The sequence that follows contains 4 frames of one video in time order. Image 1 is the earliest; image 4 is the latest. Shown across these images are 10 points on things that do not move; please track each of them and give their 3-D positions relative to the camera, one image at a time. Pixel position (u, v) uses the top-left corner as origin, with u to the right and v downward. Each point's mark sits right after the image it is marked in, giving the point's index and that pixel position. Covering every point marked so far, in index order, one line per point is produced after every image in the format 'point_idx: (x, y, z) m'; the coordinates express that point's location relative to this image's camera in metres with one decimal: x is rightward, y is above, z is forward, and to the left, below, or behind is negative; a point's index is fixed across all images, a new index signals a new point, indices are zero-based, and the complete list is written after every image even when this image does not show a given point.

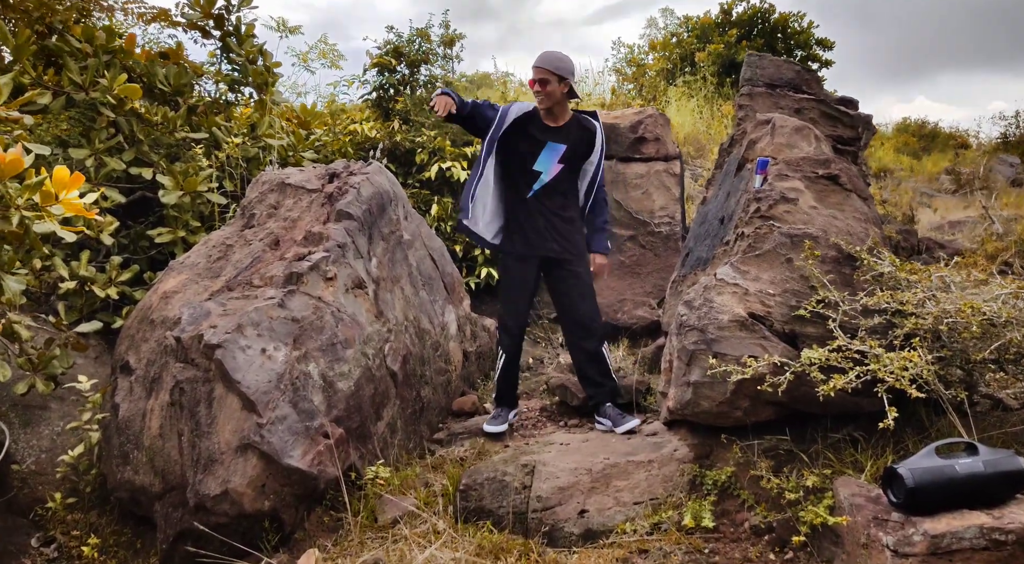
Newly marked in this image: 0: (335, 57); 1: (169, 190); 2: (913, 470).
0: (-2.1, +2.6, +9.9) m
1: (-2.1, +0.5, +5.1) m
2: (+1.4, -0.6, +3.0) m
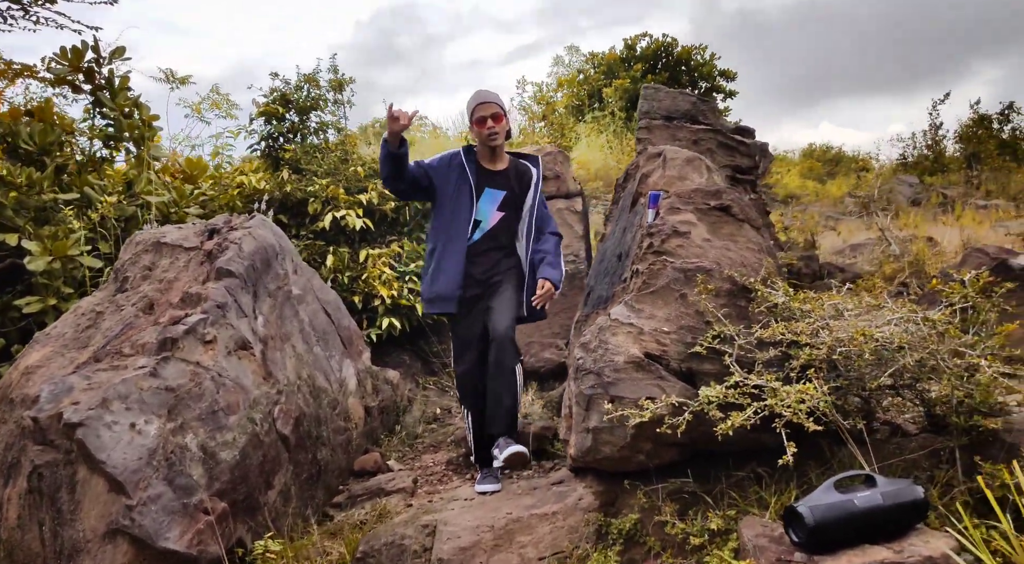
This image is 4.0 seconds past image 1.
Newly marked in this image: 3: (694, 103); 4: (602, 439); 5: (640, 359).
0: (-3.2, +2.0, +9.6) m
1: (-2.7, +0.1, +4.8) m
2: (+1.0, -0.8, +2.9) m
3: (+1.4, +1.4, +6.5) m
4: (+0.4, -0.6, +3.4) m
5: (+0.5, -0.3, +3.4) m
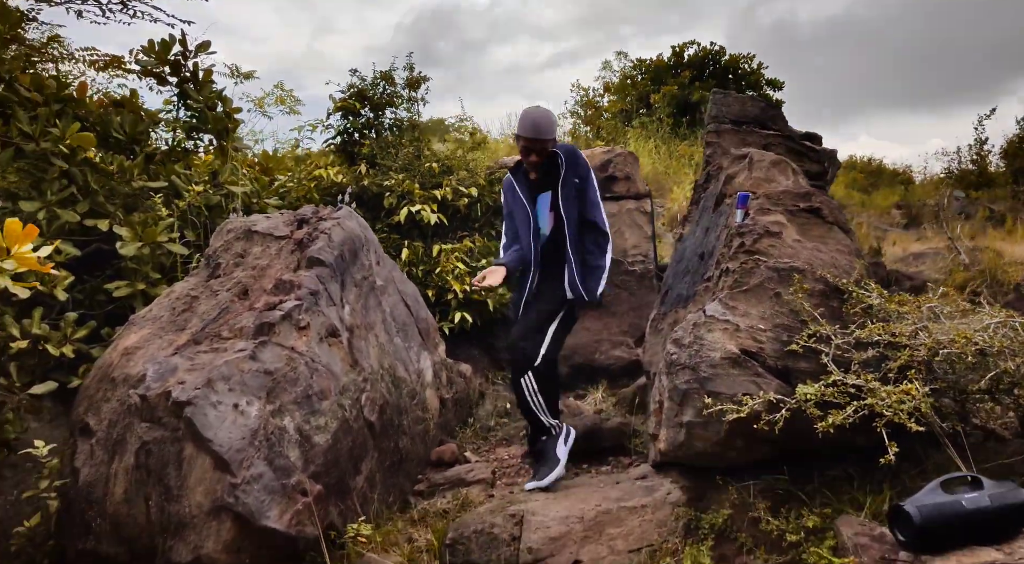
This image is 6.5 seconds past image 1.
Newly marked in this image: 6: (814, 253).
0: (-2.5, +2.0, +9.8) m
1: (-2.2, +0.2, +4.9) m
2: (+1.4, -0.7, +2.9) m
3: (+1.9, +1.3, +6.5) m
4: (+0.7, -0.6, +3.5) m
5: (+0.9, -0.3, +3.4) m
6: (+1.3, +0.1, +3.8) m
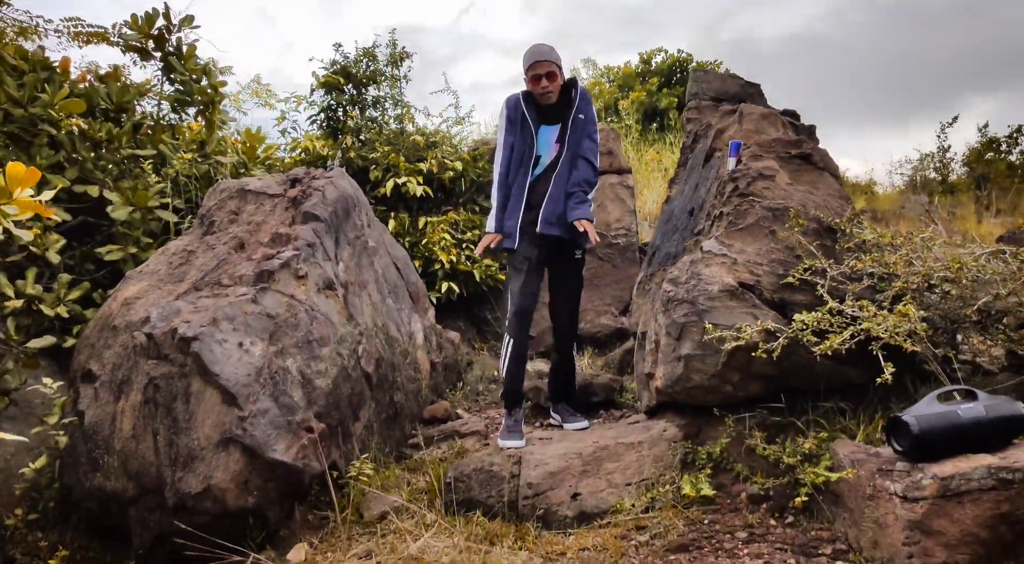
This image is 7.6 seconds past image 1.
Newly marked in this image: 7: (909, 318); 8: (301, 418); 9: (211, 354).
0: (-2.8, +2.2, +9.8) m
1: (-2.3, +0.4, +5.0) m
2: (+1.4, -0.5, +3.0) m
3: (+1.8, +1.5, +6.7) m
4: (+0.7, -0.3, +3.6) m
5: (+0.9, 0.0, +3.6) m
6: (+1.3, +0.4, +4.0) m
7: (+1.5, -0.1, +3.3) m
8: (-0.9, -0.6, +3.6) m
9: (-1.2, -0.3, +3.5) m
